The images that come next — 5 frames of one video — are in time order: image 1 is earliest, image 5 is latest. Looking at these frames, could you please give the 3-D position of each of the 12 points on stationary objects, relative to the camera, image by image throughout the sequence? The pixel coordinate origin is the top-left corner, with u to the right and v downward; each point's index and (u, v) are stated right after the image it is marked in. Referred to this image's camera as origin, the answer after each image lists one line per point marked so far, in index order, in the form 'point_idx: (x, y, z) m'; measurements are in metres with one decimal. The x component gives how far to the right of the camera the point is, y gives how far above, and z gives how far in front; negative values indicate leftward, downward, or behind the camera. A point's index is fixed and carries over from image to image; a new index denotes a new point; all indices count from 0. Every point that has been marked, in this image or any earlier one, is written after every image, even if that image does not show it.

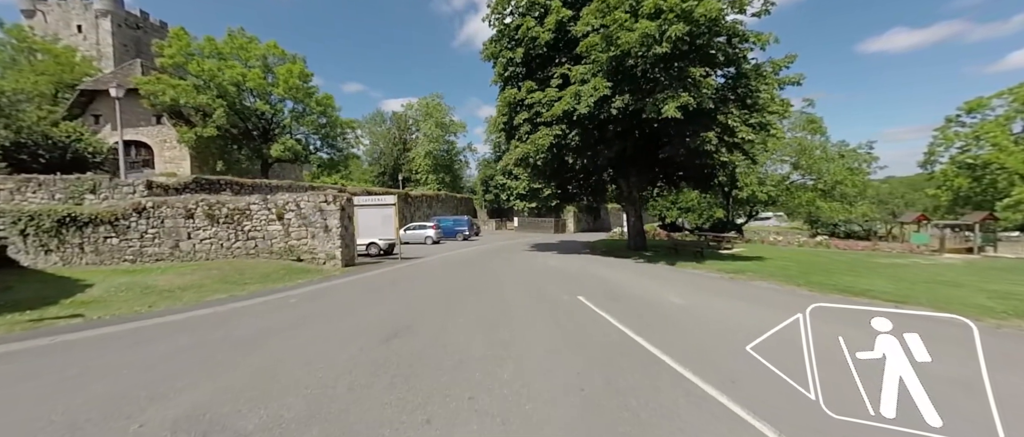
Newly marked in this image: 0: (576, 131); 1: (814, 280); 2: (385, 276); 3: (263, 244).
0: (+3.1, +4.2, +18.6) m
1: (+10.7, -2.2, +13.8) m
2: (-4.8, -2.2, +14.9) m
3: (-10.0, -1.1, +15.5) m
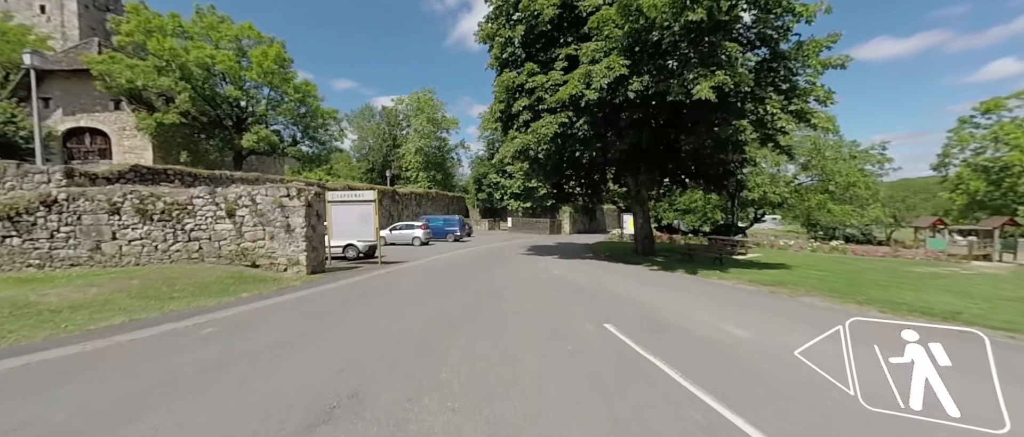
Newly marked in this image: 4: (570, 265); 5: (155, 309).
0: (+3.0, +4.2, +16.2) m
1: (+10.7, -2.3, +11.6) m
2: (-4.9, -2.2, +12.4) m
3: (-10.1, -1.0, +12.8) m
4: (+2.8, -2.3, +18.8) m
5: (-7.8, -2.0, +8.5) m
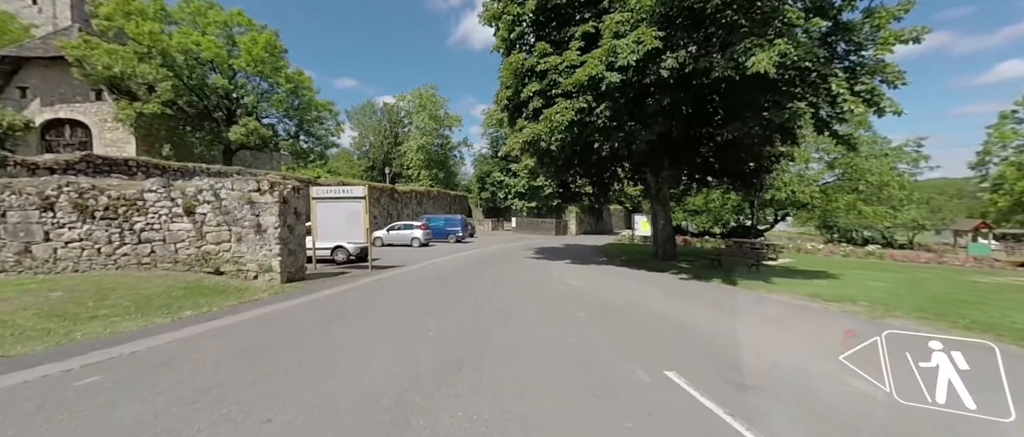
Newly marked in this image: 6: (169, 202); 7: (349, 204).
0: (+3.4, +4.2, +14.1) m
1: (+11.0, -2.4, +9.4) m
2: (-4.6, -2.2, +10.3) m
3: (-9.8, -0.9, +10.8) m
4: (+3.2, -2.3, +16.6) m
5: (-7.5, -1.9, +6.4) m
6: (-9.6, +0.5, +10.9) m
7: (-6.5, +0.6, +15.3) m
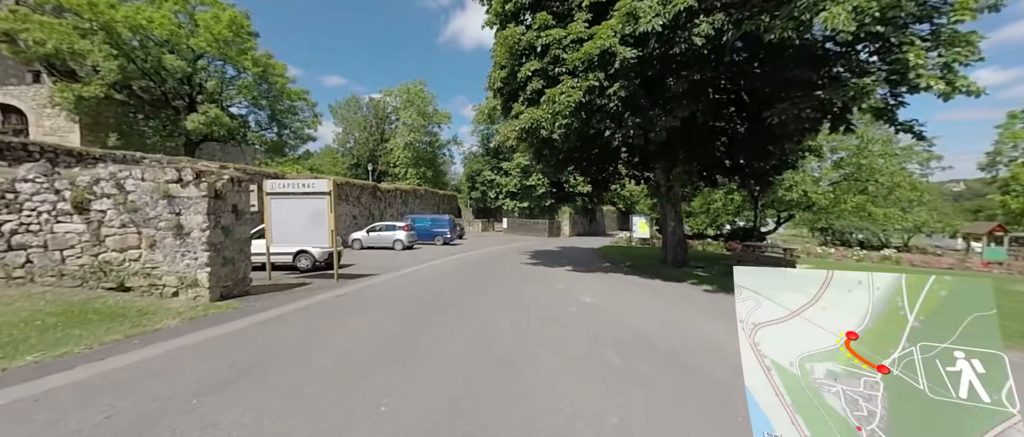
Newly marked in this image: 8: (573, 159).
0: (+3.3, +4.1, +11.8) m
1: (+11.0, -2.4, +7.3) m
2: (-4.6, -2.1, +7.8) m
3: (-9.8, -0.9, +8.1) m
4: (+2.9, -2.4, +14.3) m
5: (-7.5, -1.9, +3.8) m
6: (-9.7, +0.5, +8.2) m
7: (-6.7, +0.6, +12.7) m
8: (+3.0, +2.9, +18.6) m
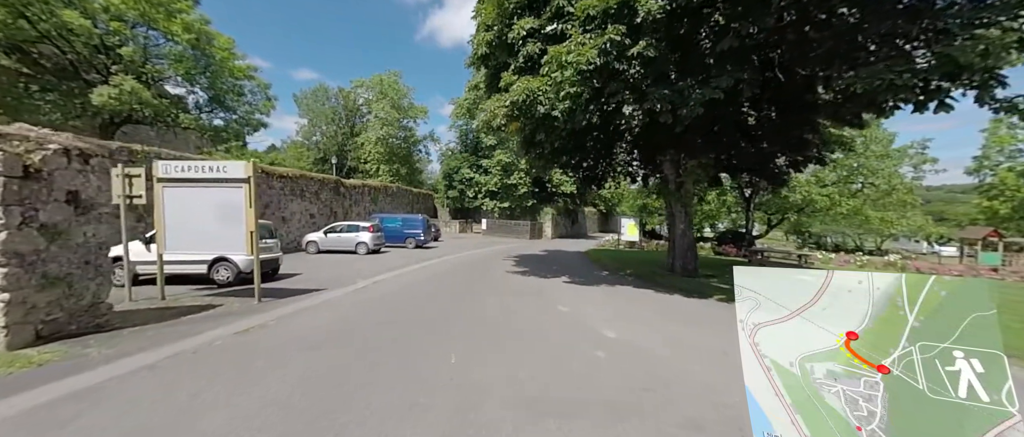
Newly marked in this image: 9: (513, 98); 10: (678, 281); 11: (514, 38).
0: (+3.0, +4.1, +8.9) m
1: (+11.0, -2.5, +4.9) m
2: (-4.6, -2.1, +4.4) m
3: (-9.8, -0.7, +4.5) m
4: (+2.5, -2.4, +11.4) m
5: (-7.2, -1.8, +0.3) m
6: (-9.7, +0.6, +4.5) m
7: (-6.9, +0.7, +9.2) m
8: (+2.3, +2.9, +15.7) m
9: (+0.1, +3.3, +10.5) m
10: (+6.7, -2.5, +14.7) m
11: (+0.1, +5.2, +11.1) m
